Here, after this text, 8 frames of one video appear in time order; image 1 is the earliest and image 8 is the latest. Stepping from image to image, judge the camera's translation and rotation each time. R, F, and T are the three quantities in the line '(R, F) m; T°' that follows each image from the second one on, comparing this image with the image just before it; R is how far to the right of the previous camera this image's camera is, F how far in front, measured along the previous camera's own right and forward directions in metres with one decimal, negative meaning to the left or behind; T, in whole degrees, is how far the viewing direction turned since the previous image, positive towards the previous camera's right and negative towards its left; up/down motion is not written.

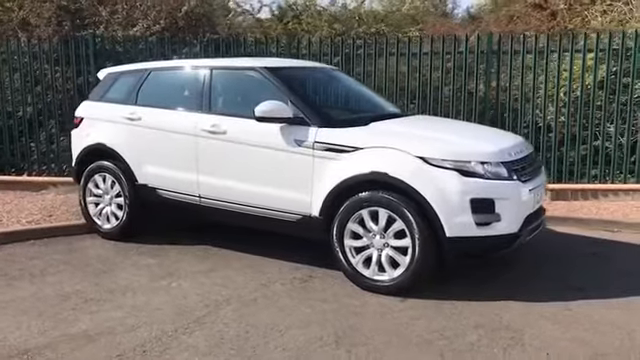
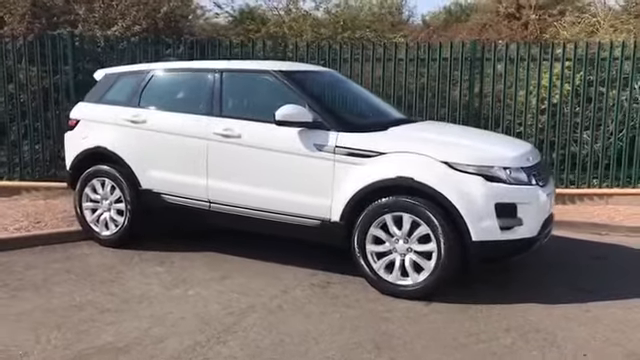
(-0.8, +0.1) m; +6°
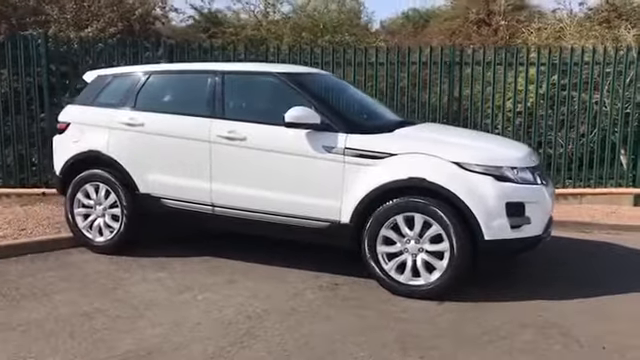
(-0.6, 0.0) m; +5°
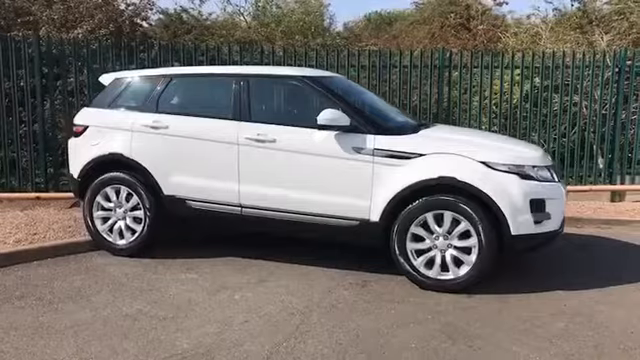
(-0.9, -0.2) m; +5°
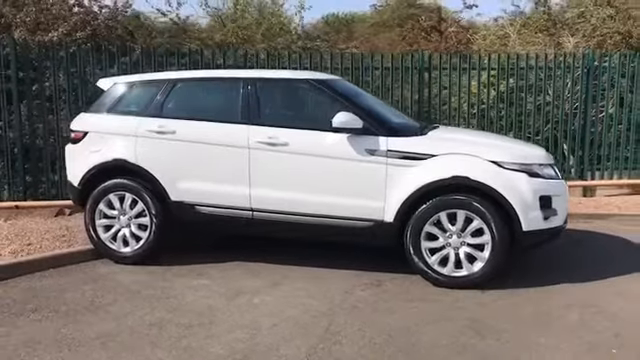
(-0.7, 0.0) m; +5°
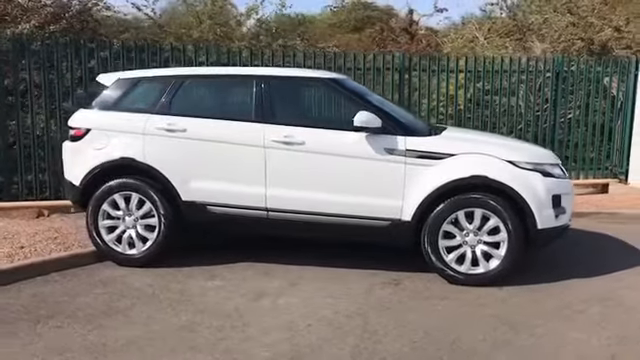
(-0.9, +0.1) m; +7°
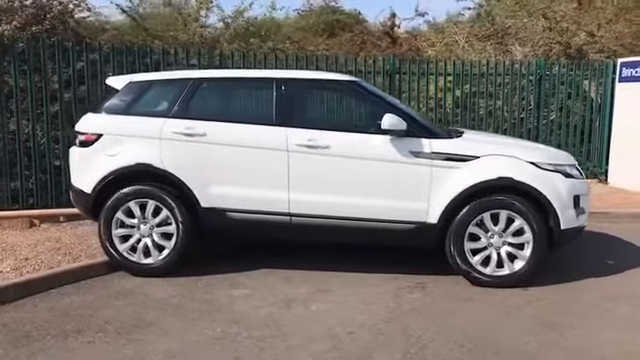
(-0.8, +0.1) m; +5°
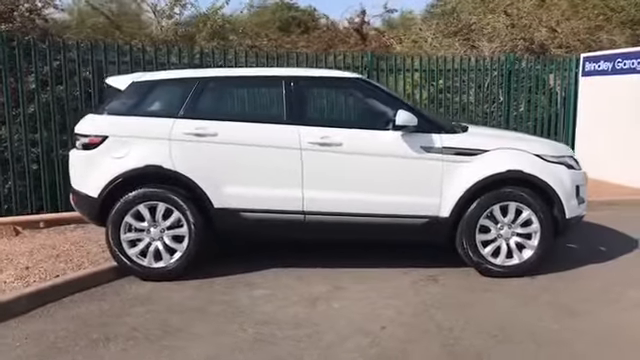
(-0.8, +0.1) m; +6°
